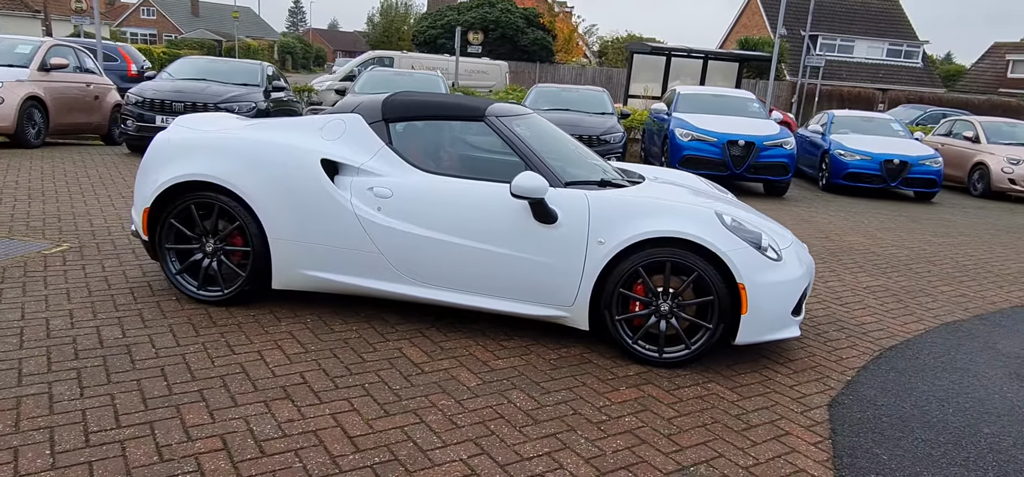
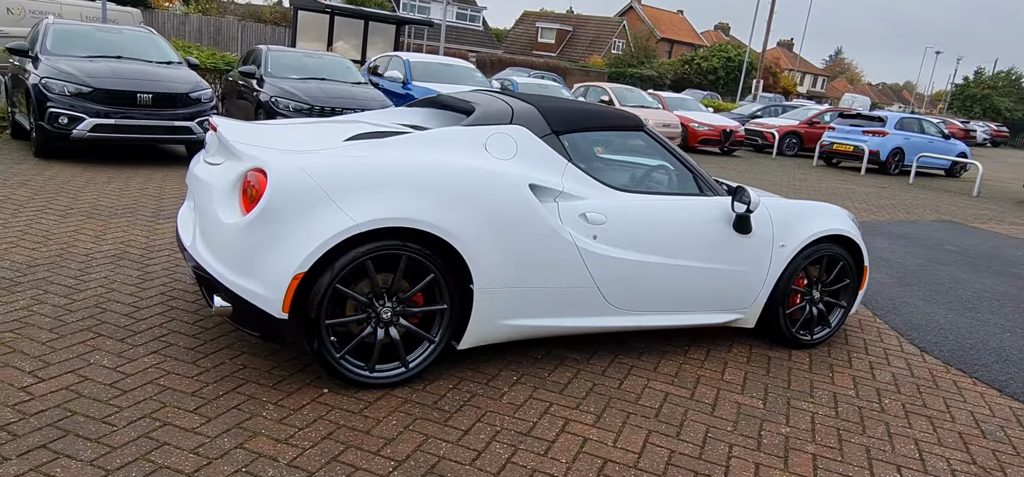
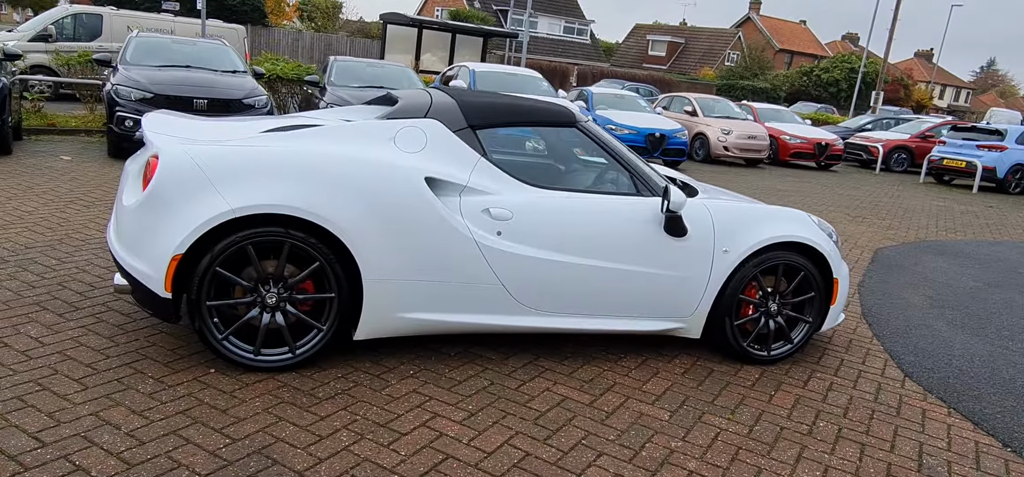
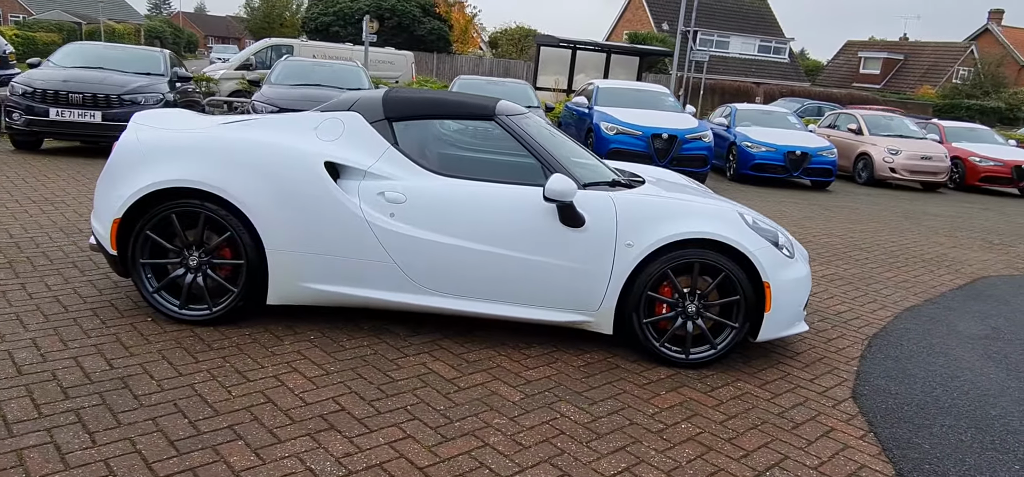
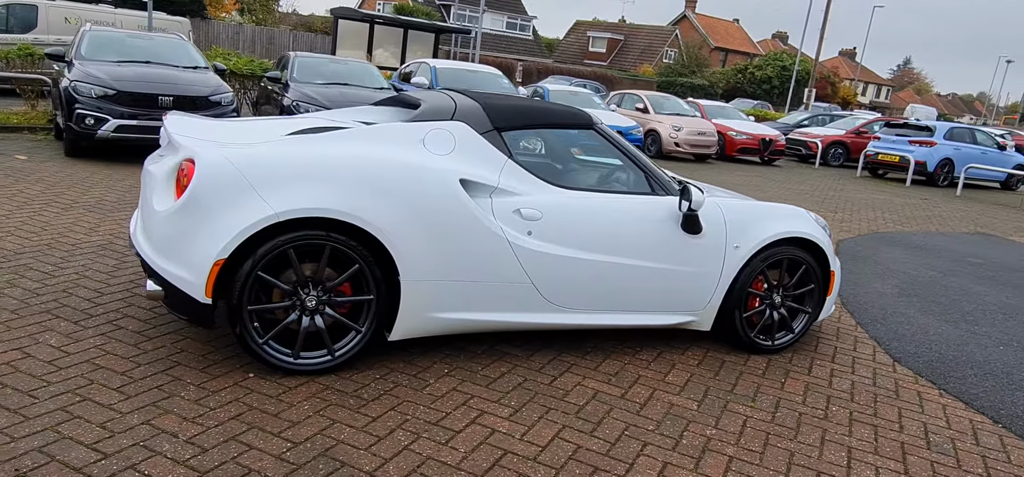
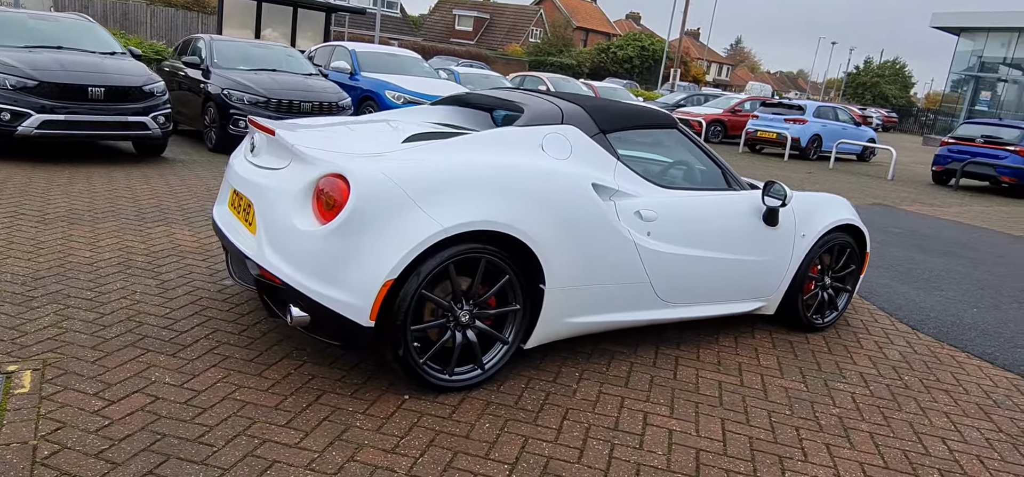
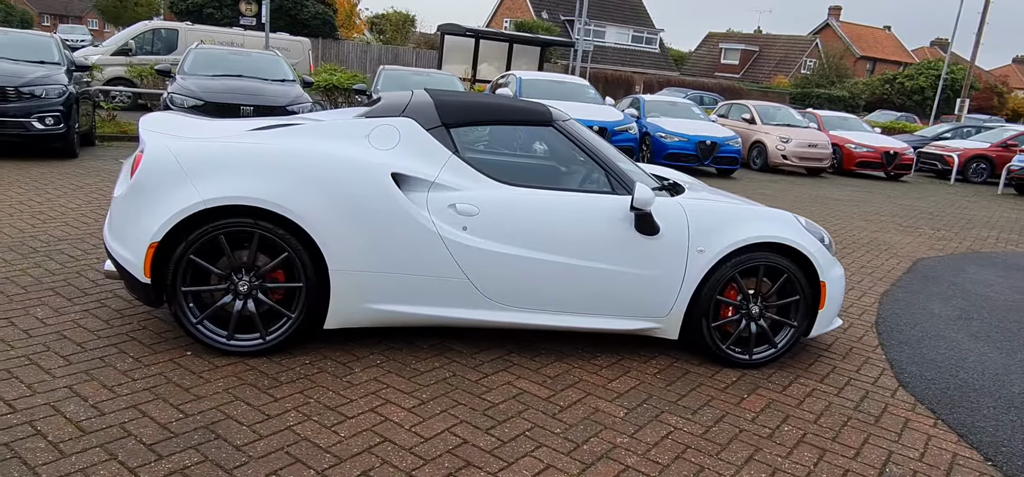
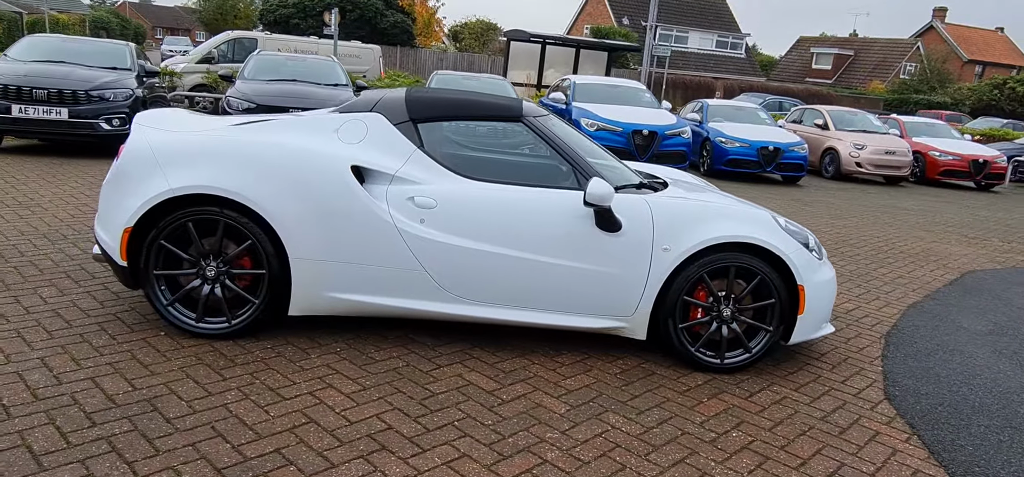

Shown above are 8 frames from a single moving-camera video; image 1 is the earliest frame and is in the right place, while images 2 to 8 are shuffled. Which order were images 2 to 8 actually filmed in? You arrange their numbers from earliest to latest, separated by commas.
4, 8, 7, 3, 5, 2, 6
